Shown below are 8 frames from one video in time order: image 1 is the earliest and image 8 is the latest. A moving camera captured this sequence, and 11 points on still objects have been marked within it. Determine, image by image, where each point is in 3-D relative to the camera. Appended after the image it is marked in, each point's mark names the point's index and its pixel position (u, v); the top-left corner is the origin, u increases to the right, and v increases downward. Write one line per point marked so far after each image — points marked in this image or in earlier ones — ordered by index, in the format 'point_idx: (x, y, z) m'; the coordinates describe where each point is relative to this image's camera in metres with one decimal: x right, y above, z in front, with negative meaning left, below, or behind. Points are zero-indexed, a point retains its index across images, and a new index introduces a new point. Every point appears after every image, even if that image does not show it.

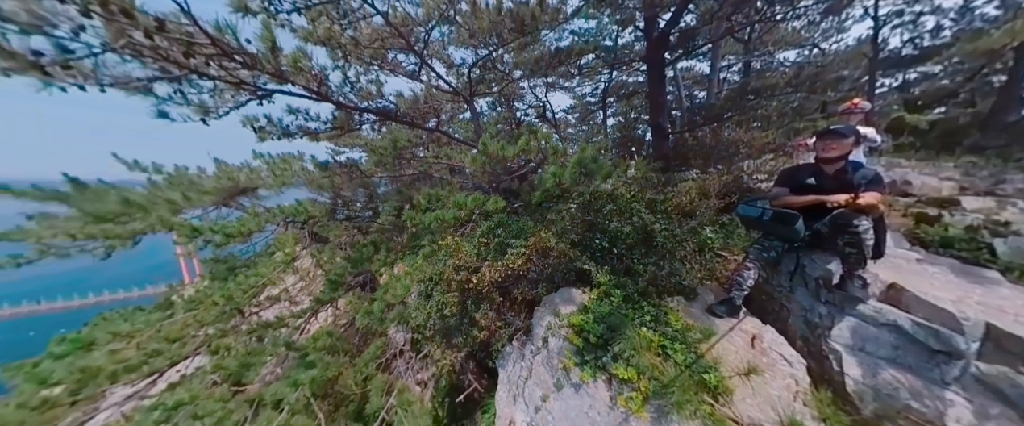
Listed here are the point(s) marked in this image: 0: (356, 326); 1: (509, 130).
0: (-3.7, -2.4, +5.6) m
1: (-0.3, +1.5, +4.7) m
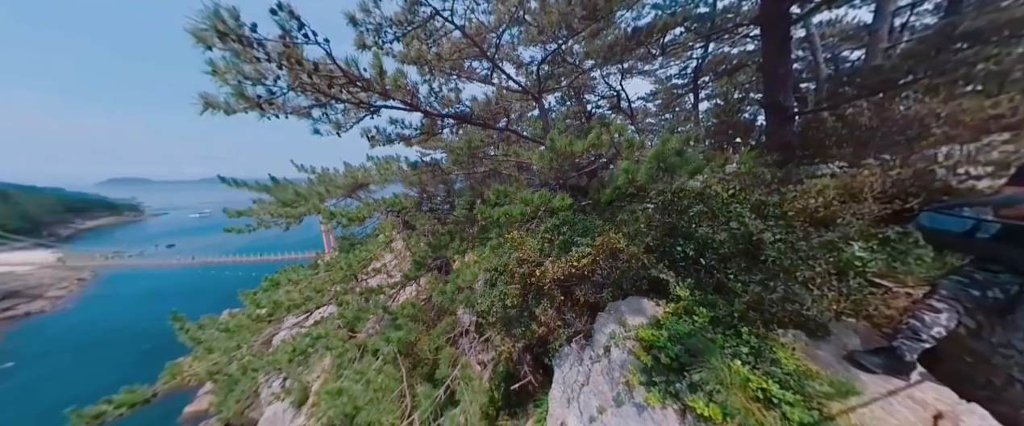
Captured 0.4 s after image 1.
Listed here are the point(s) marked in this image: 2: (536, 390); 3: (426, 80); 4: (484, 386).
0: (-1.9, -2.2, +6.5) m
1: (+1.1, +1.5, +4.6) m
2: (+0.5, -3.8, +5.8) m
3: (-1.4, +1.9, +4.0) m
4: (-0.6, -3.5, +5.4) m
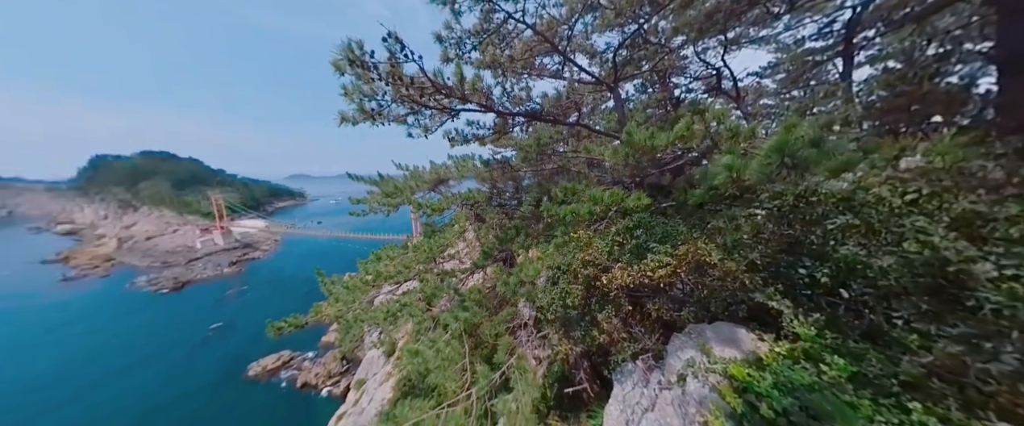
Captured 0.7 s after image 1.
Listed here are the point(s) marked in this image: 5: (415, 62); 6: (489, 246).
0: (-0.4, -2.0, +6.8) m
1: (+2.3, +1.5, +4.0) m
2: (+1.7, -3.8, +5.5) m
3: (-0.2, +2.0, +4.1) m
4: (+0.5, -3.4, +5.4) m
5: (-1.3, +1.9, +3.6) m
6: (-0.4, -0.6, +4.8) m
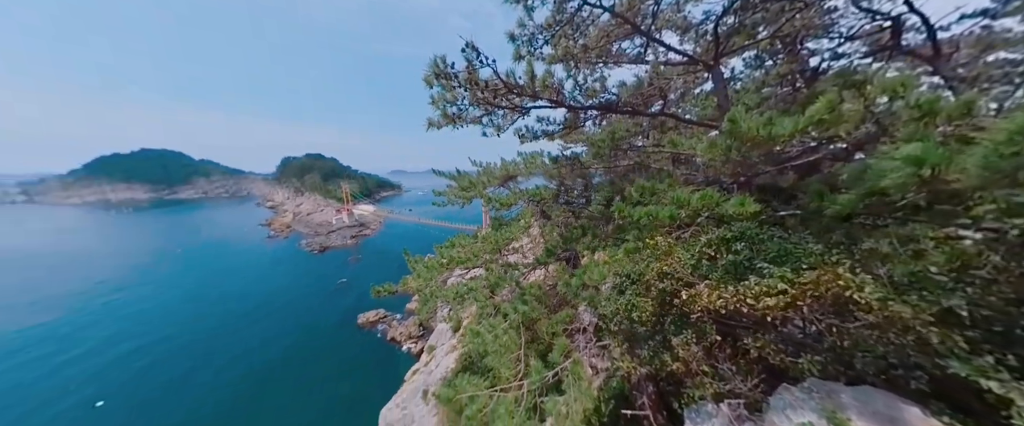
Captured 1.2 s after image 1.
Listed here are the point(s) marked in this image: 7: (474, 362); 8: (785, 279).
0: (+1.1, -2.0, +6.6) m
1: (+3.3, +1.3, +3.2) m
2: (+2.7, -3.9, +4.9) m
3: (+0.9, +2.0, +3.9) m
4: (+1.5, -3.4, +5.1) m
5: (-0.3, +2.0, +3.7) m
6: (+0.7, -0.5, +4.6) m
7: (-1.2, -4.7, +8.6) m
8: (+2.3, -0.5, +2.3) m
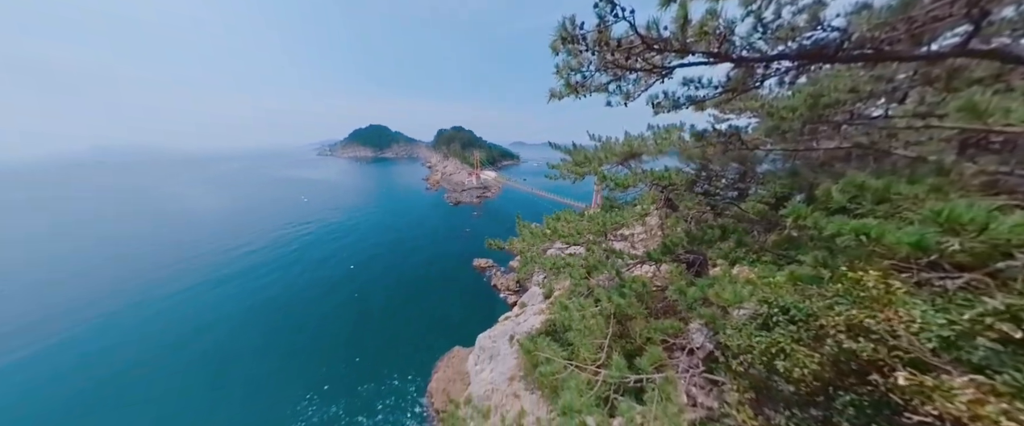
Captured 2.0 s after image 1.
0: (+3.3, -1.8, +5.7) m
1: (+4.3, +0.8, +1.3) m
2: (+3.6, -4.1, +3.7) m
3: (+2.6, +2.0, +2.7) m
4: (+2.8, -3.4, +4.3) m
5: (+1.5, +2.3, +3.0) m
6: (+2.3, -0.4, +3.8) m
7: (+1.5, -3.8, +8.7) m
8: (+2.7, -0.8, +1.1) m
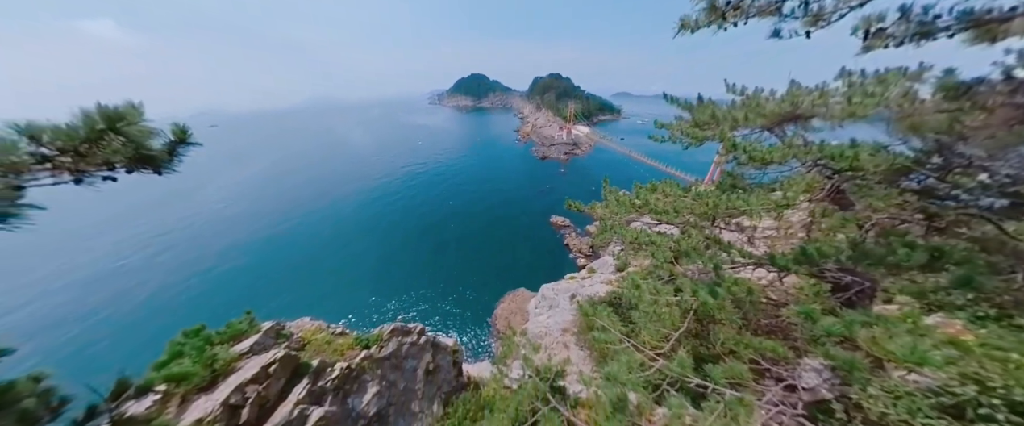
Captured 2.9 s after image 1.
0: (+4.4, -1.7, +4.5) m
1: (+4.5, 0.0, -0.5) m
2: (+3.7, -4.2, +3.0) m
3: (+3.5, +1.8, +1.2) m
4: (+3.2, -3.3, +3.7) m
5: (+2.6, +2.3, +1.7) m
6: (+3.2, -0.4, +2.8) m
7: (+3.4, -2.8, +8.3) m
8: (+2.6, -1.3, +0.1) m
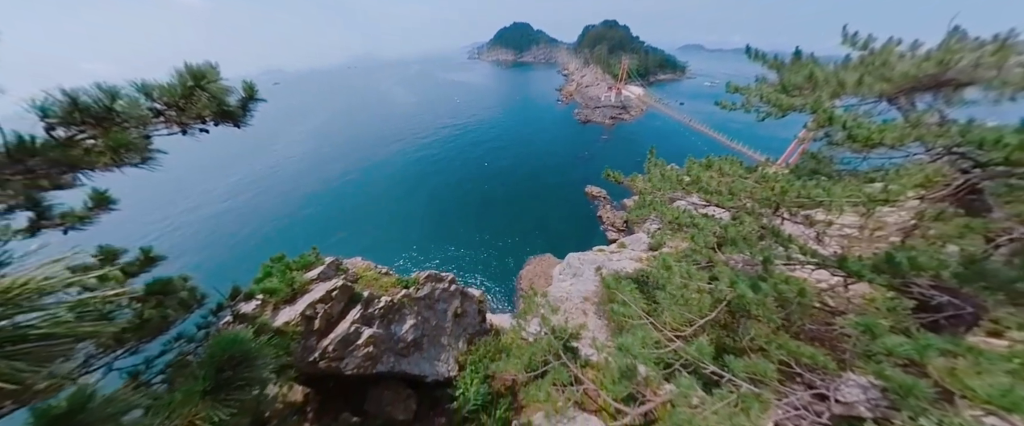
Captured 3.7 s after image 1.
0: (+4.7, -1.6, +4.0) m
1: (+4.3, -0.6, -1.1) m
2: (+3.5, -4.2, +3.1) m
3: (+3.8, +1.5, +0.4) m
4: (+3.3, -3.1, +3.6) m
5: (+3.0, +2.2, +0.9) m
6: (+3.4, -0.4, +2.3) m
7: (+4.1, -2.1, +8.0) m
8: (+2.4, -1.6, -0.1) m
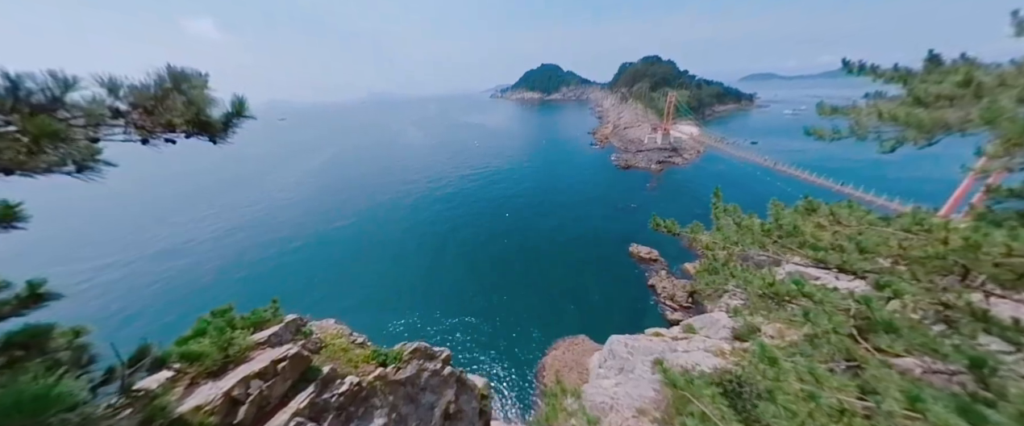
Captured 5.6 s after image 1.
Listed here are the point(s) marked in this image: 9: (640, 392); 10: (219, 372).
0: (+4.6, -1.9, +1.4) m
1: (+3.7, +0.3, -3.2) m
2: (+3.2, -4.2, 0.0) m
3: (+3.5, +1.9, -1.3) m
4: (+3.1, -3.3, +0.8) m
5: (+2.8, +2.5, -0.5) m
6: (+3.2, -0.3, +0.1) m
7: (+4.5, -3.4, +5.2) m
8: (+1.9, -0.8, -2.3) m
9: (+3.4, -4.8, +7.4) m
10: (-4.9, -2.7, +4.5) m
